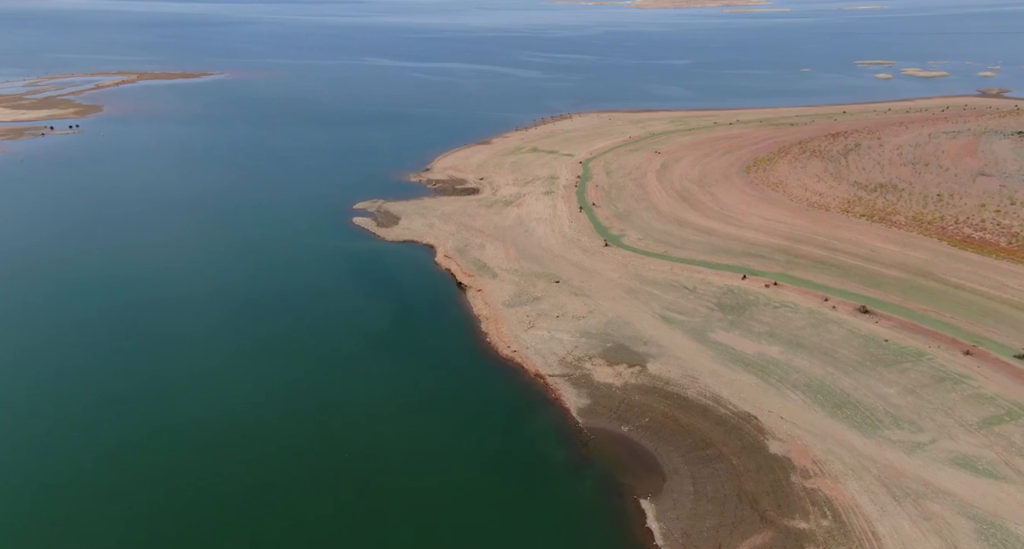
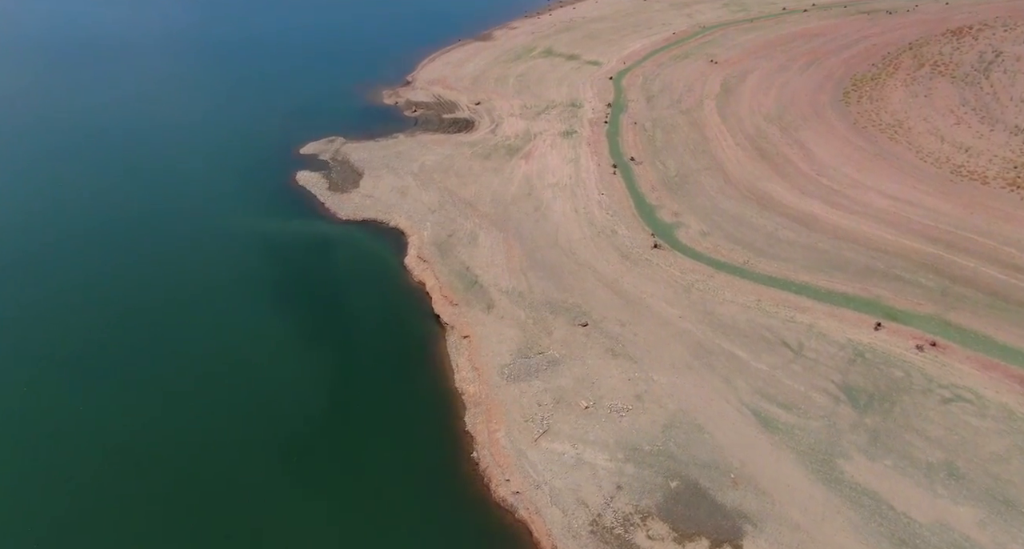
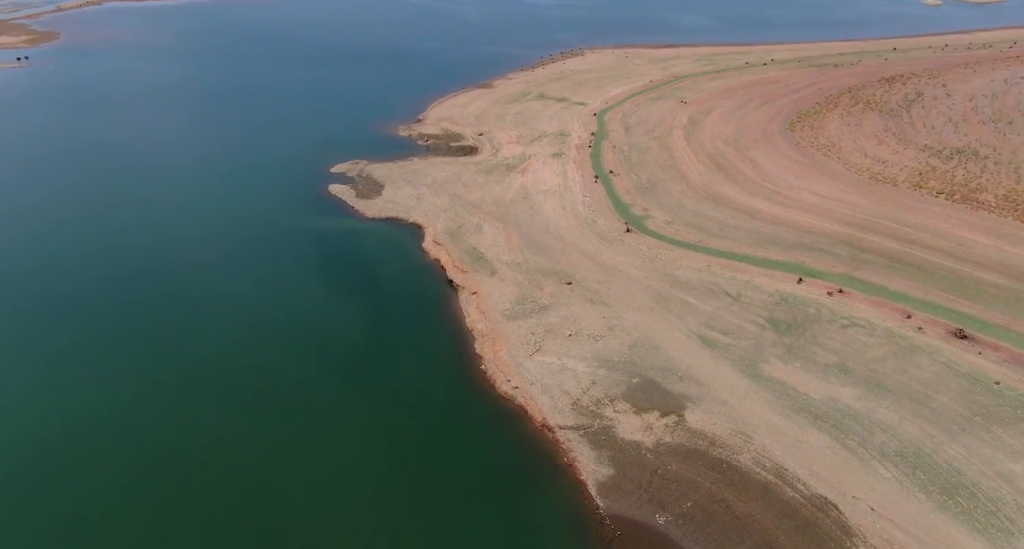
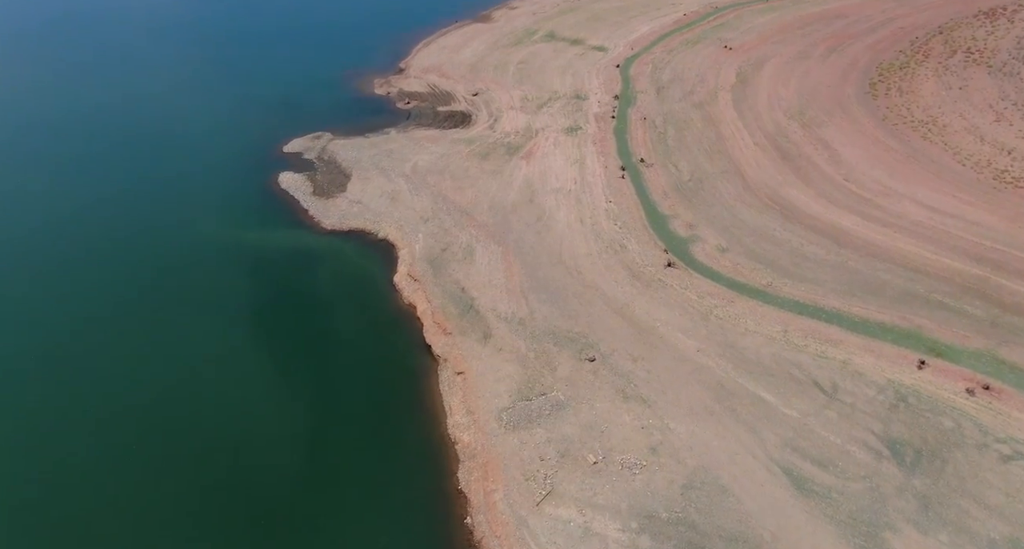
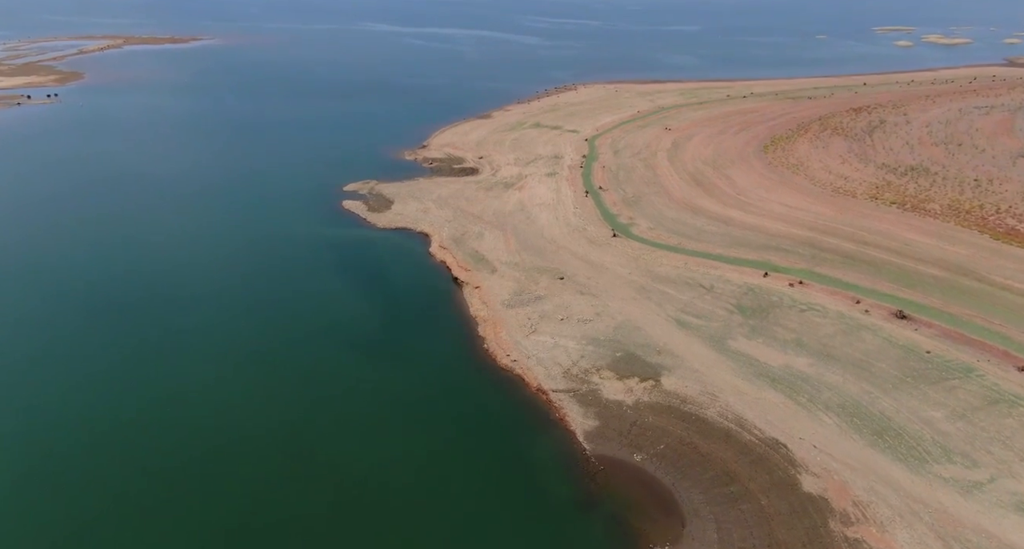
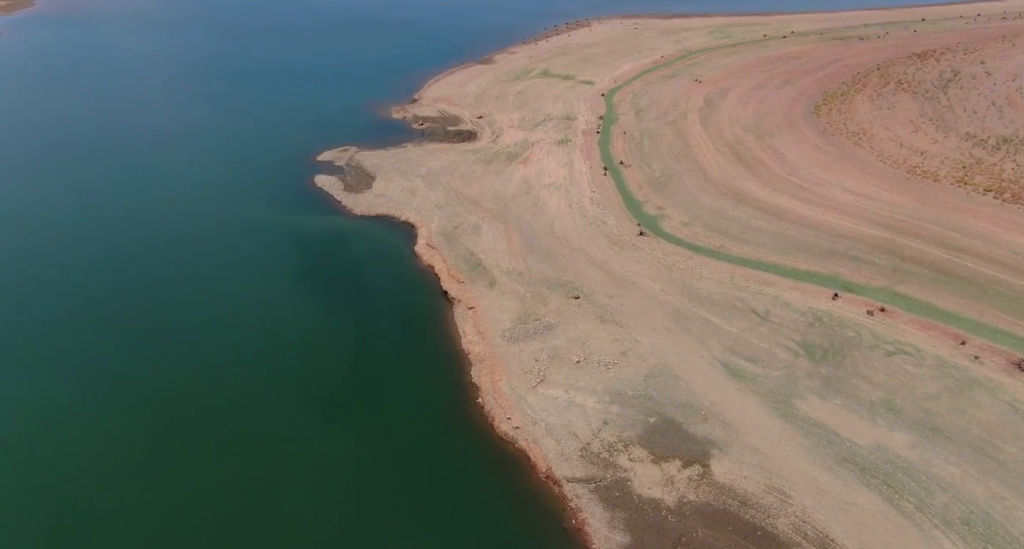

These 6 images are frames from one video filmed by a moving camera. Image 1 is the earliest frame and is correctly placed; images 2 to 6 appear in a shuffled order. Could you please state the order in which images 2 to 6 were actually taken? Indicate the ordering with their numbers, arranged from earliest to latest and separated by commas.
5, 3, 6, 2, 4
